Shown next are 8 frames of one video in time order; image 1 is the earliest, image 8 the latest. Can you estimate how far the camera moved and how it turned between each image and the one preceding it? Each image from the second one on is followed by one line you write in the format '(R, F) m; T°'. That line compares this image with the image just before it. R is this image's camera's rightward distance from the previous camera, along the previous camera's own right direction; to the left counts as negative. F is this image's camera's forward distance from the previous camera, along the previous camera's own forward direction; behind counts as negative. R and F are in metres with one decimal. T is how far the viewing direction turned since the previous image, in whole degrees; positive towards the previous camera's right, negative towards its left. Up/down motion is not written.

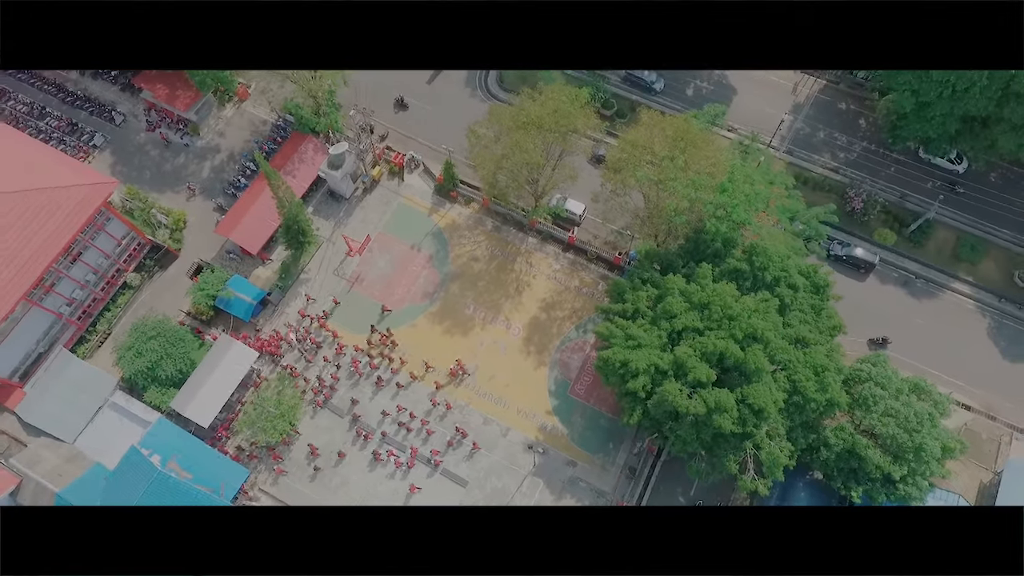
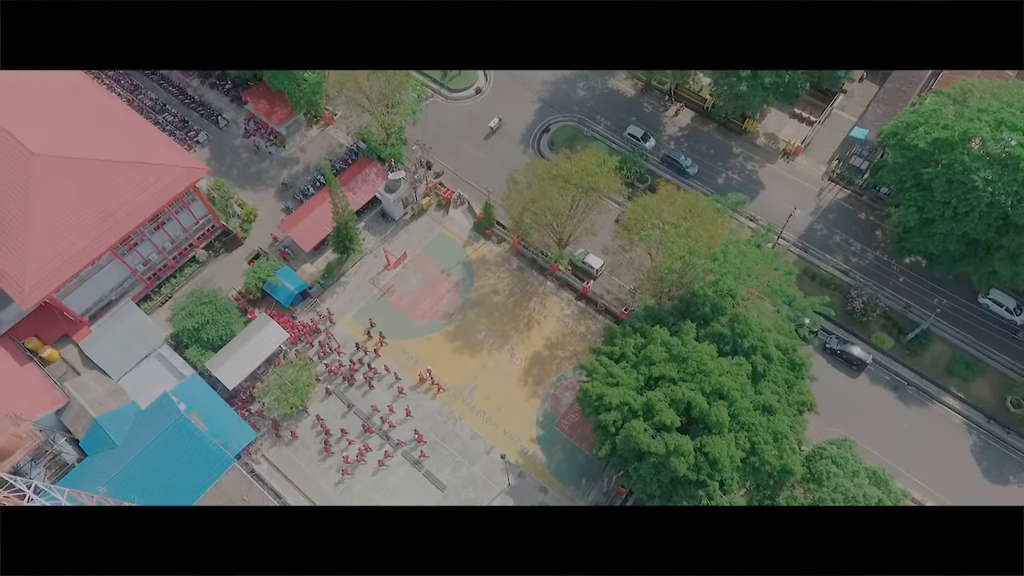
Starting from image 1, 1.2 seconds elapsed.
(+2.6, -3.3) m; -5°
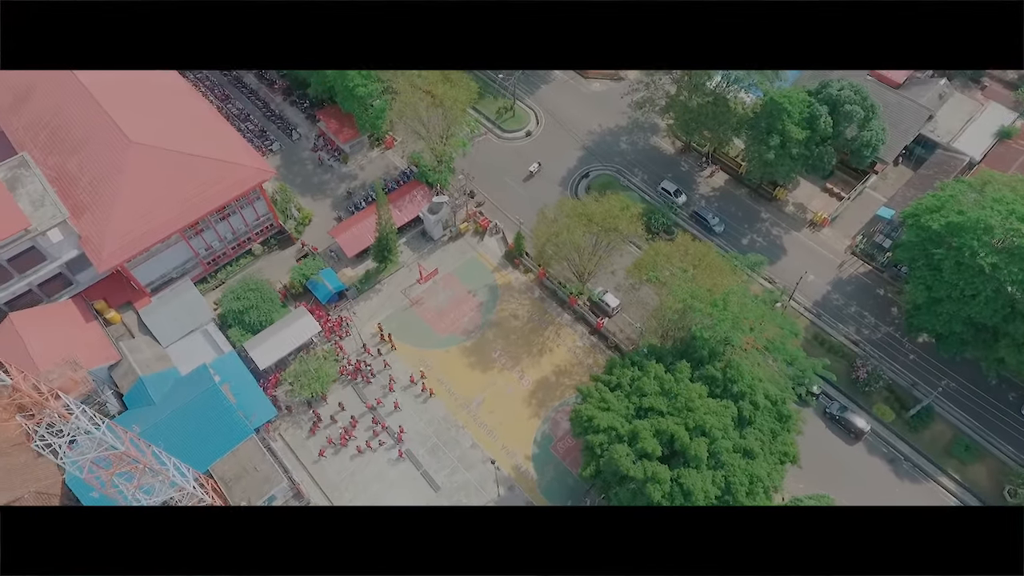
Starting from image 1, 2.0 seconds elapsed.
(+2.0, -2.6) m; -5°
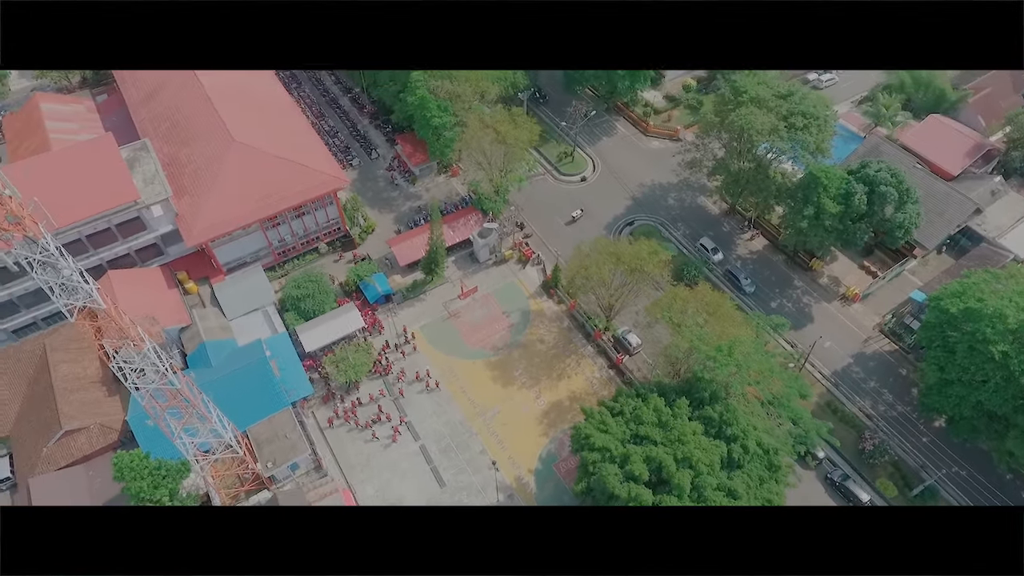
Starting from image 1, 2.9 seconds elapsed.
(+2.3, -3.2) m; -6°
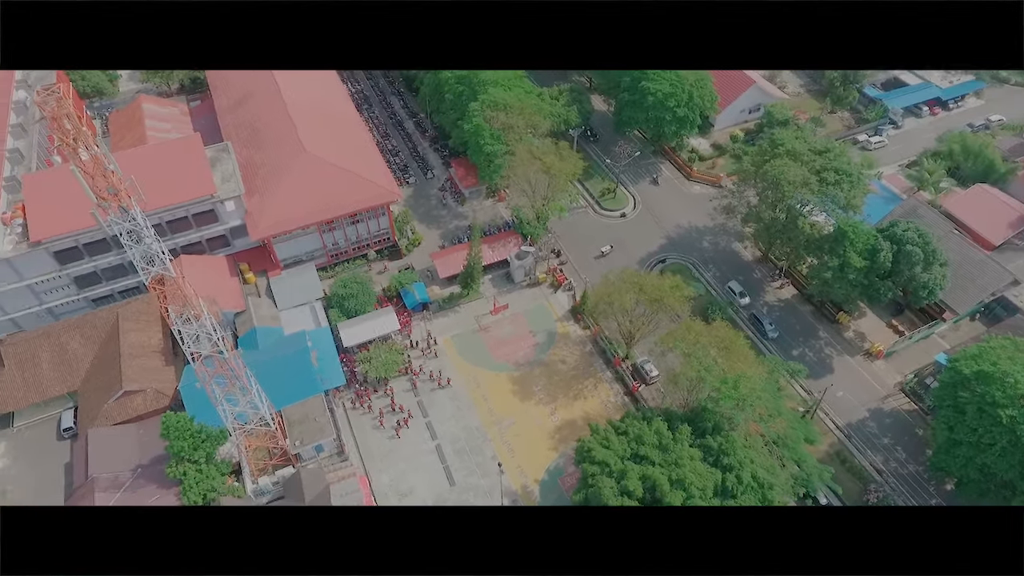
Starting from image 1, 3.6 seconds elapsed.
(+1.8, -2.7) m; -5°
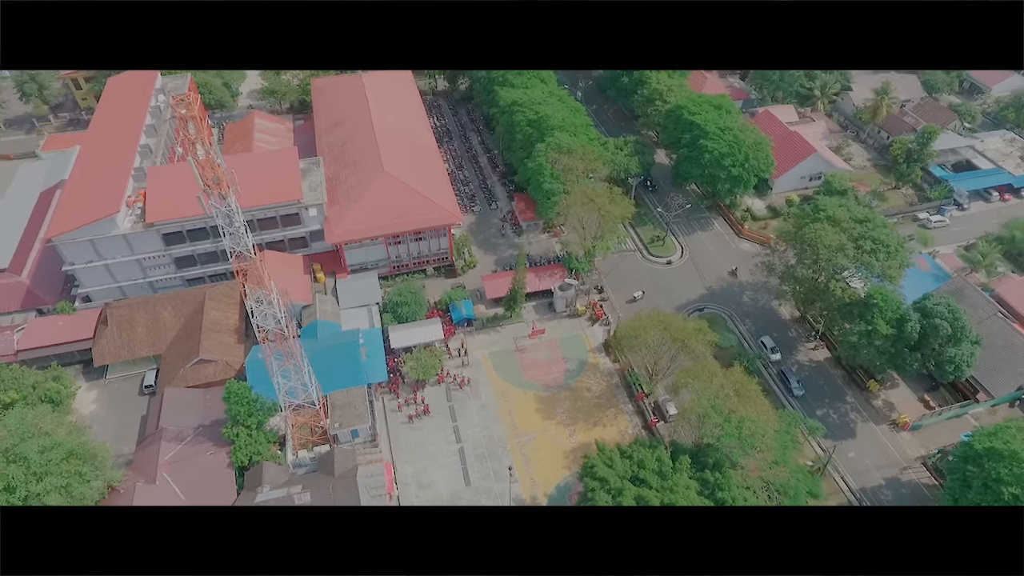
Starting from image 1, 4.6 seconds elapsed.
(+2.7, -3.7) m; -7°
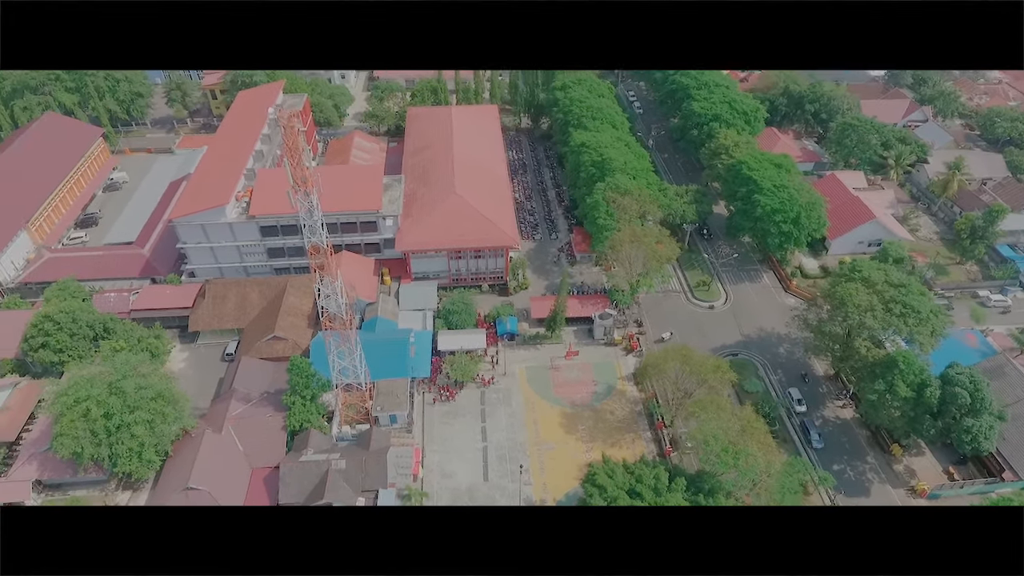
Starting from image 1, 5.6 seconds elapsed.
(+3.6, -4.5) m; -7°
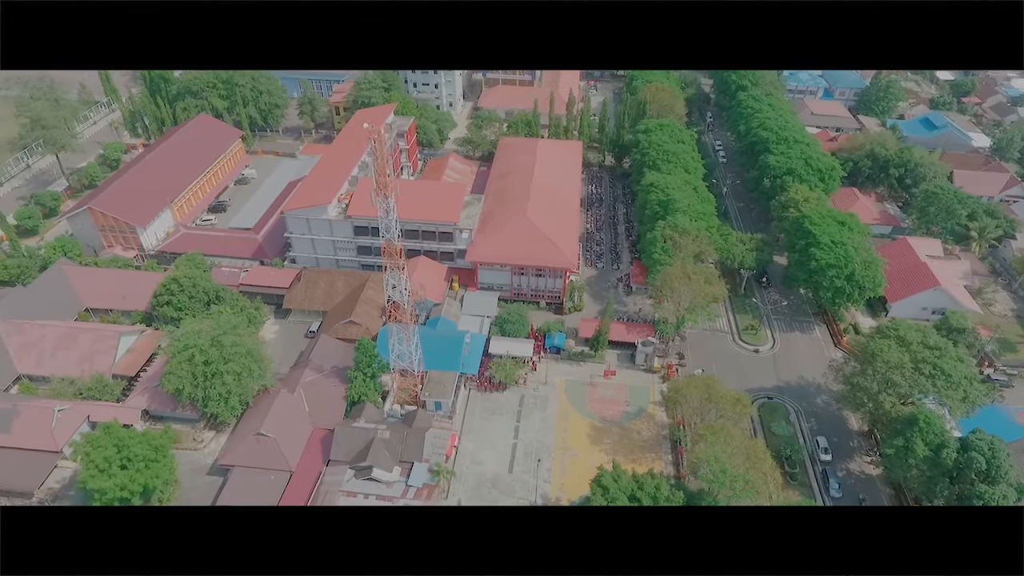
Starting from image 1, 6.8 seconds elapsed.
(+4.4, -5.3) m; -9°
